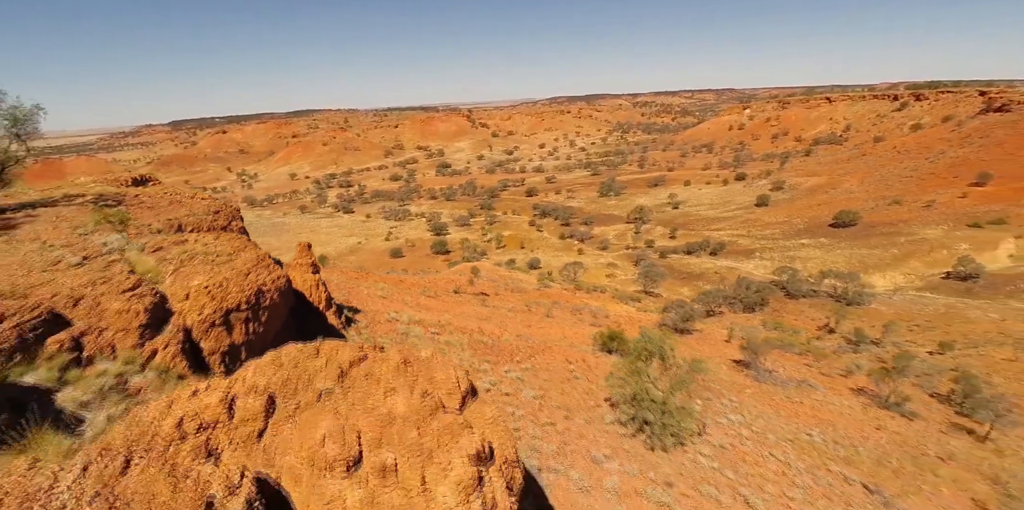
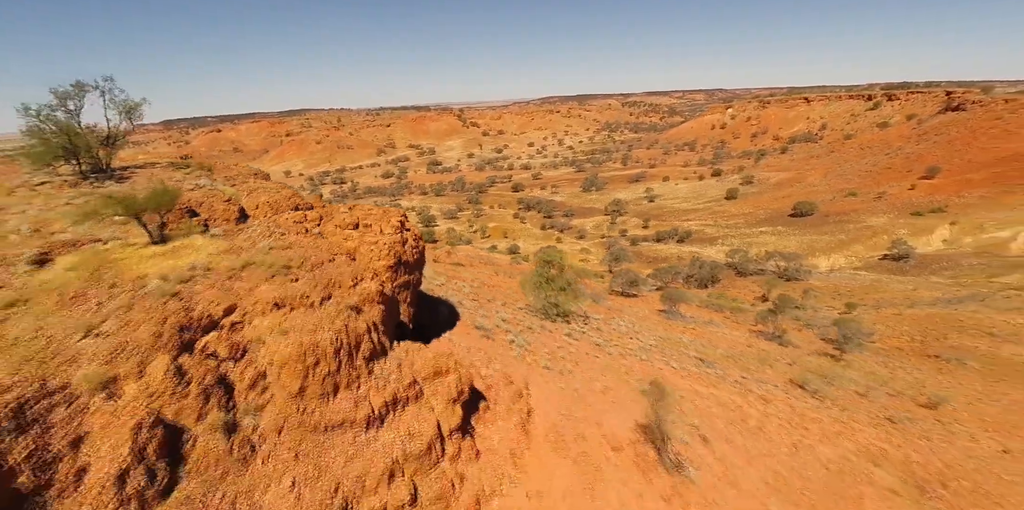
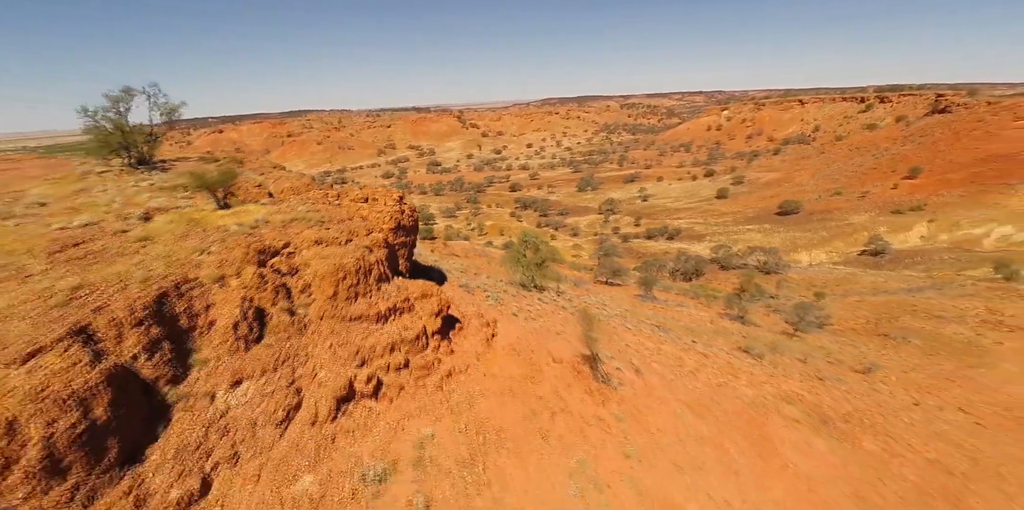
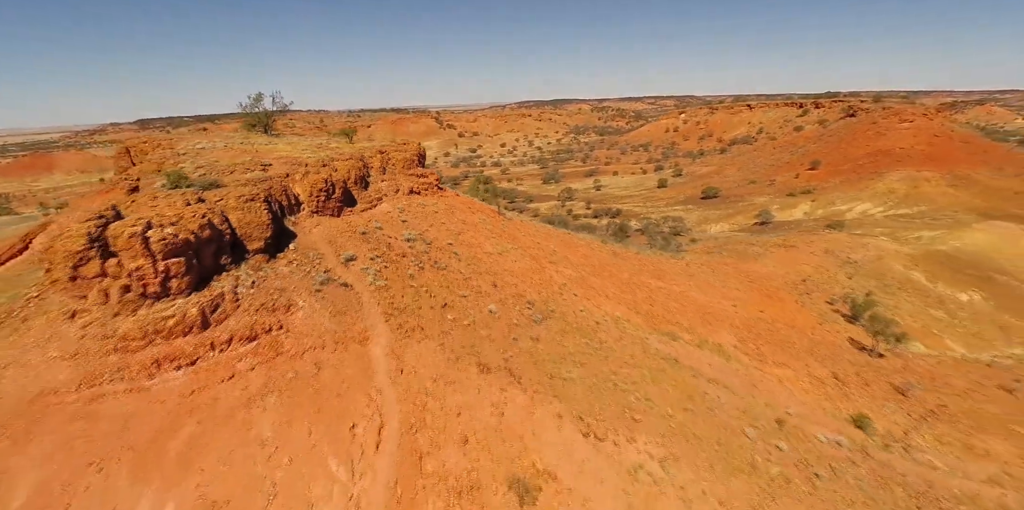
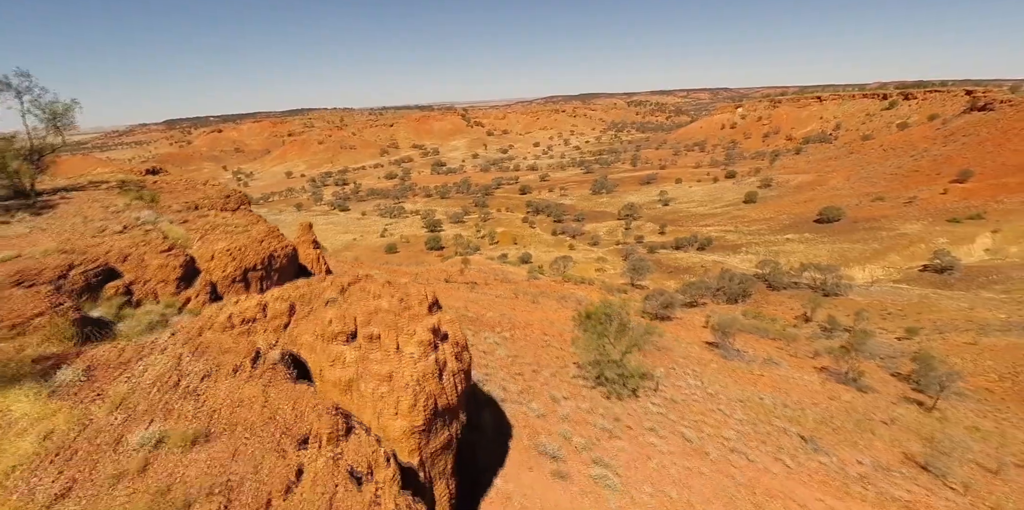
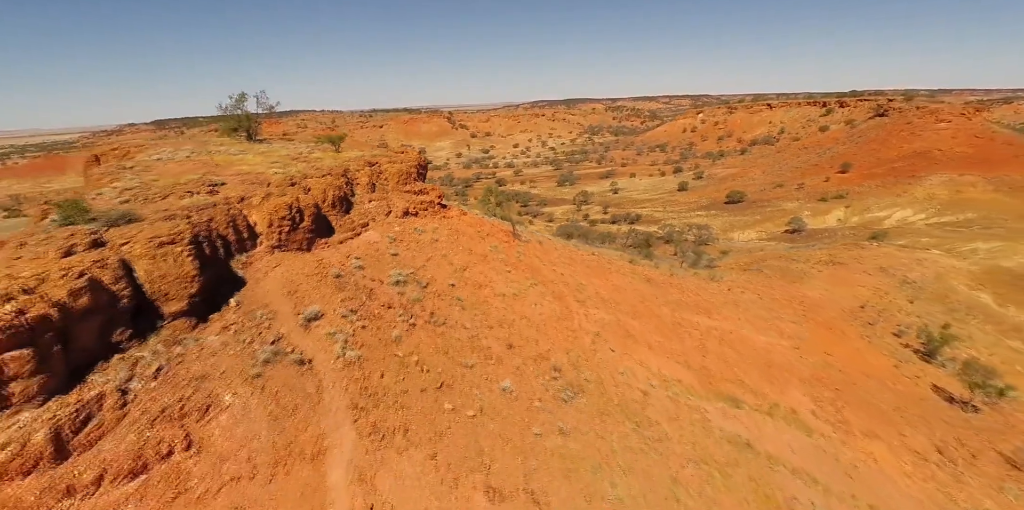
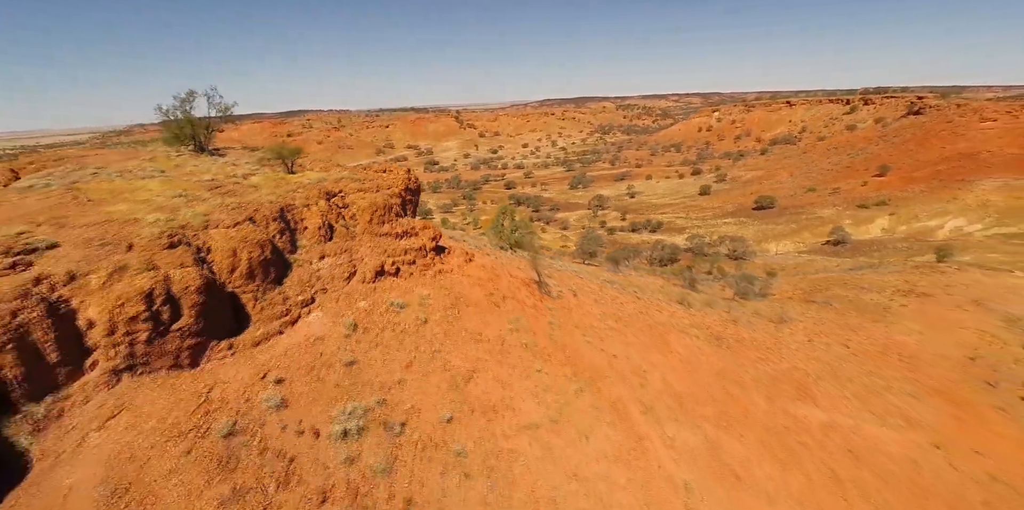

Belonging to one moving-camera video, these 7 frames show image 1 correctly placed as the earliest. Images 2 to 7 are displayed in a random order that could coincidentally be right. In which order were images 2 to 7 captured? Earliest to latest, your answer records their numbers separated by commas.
5, 2, 3, 7, 6, 4
